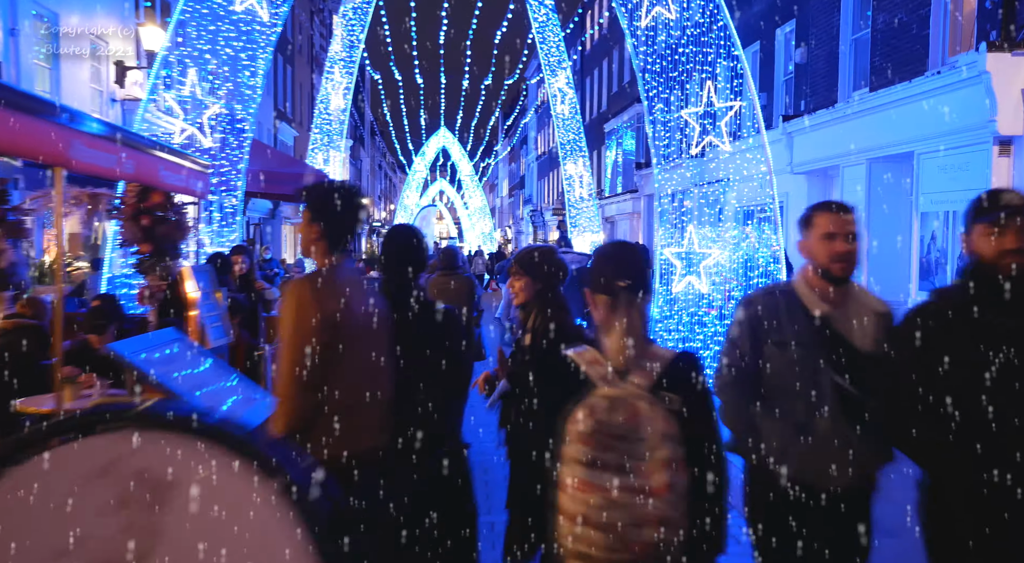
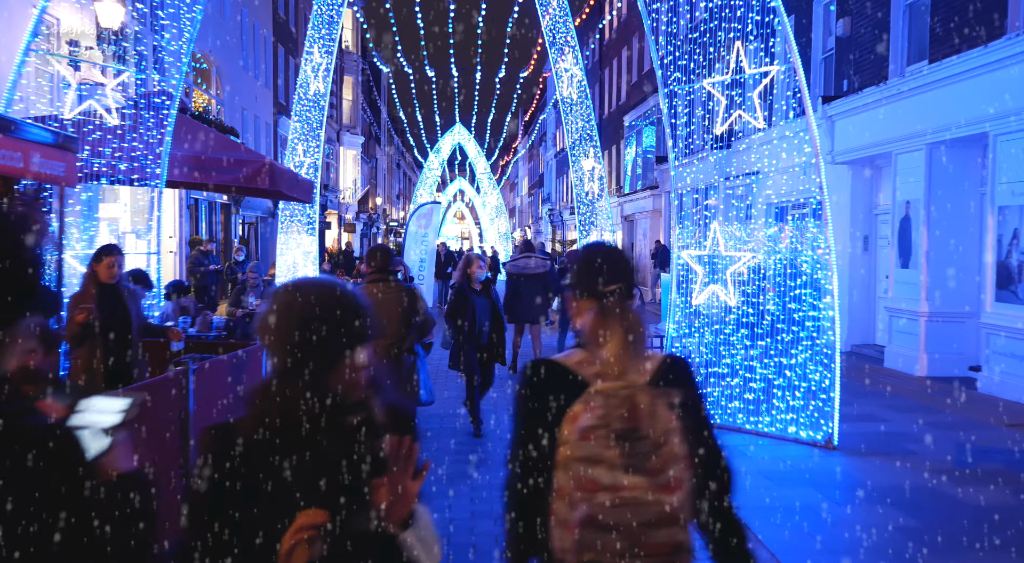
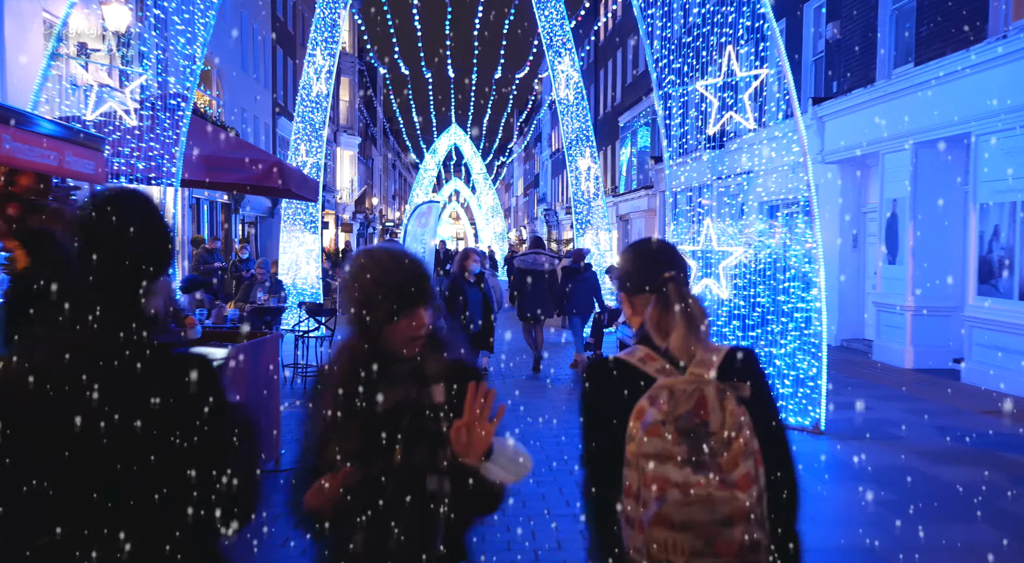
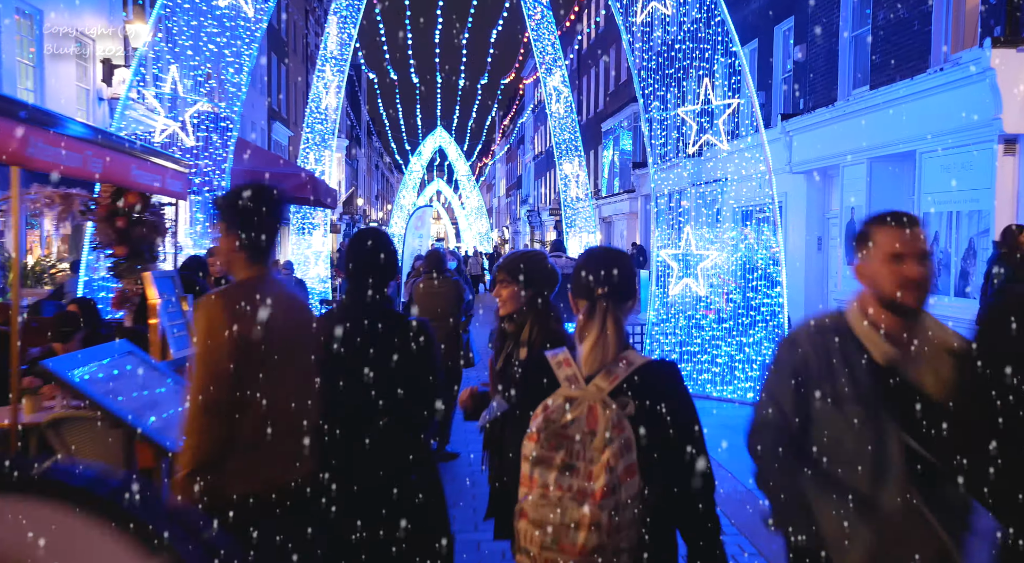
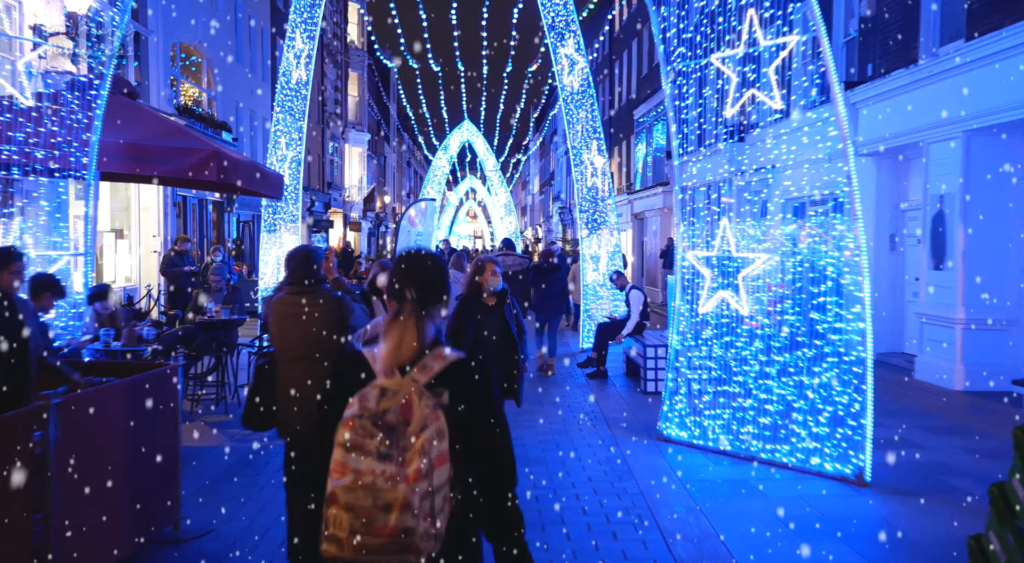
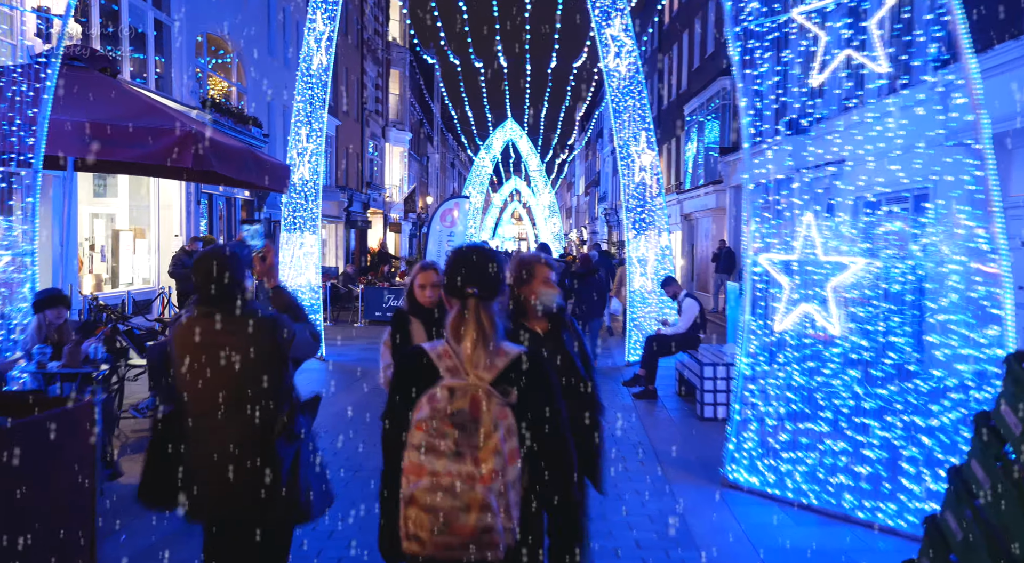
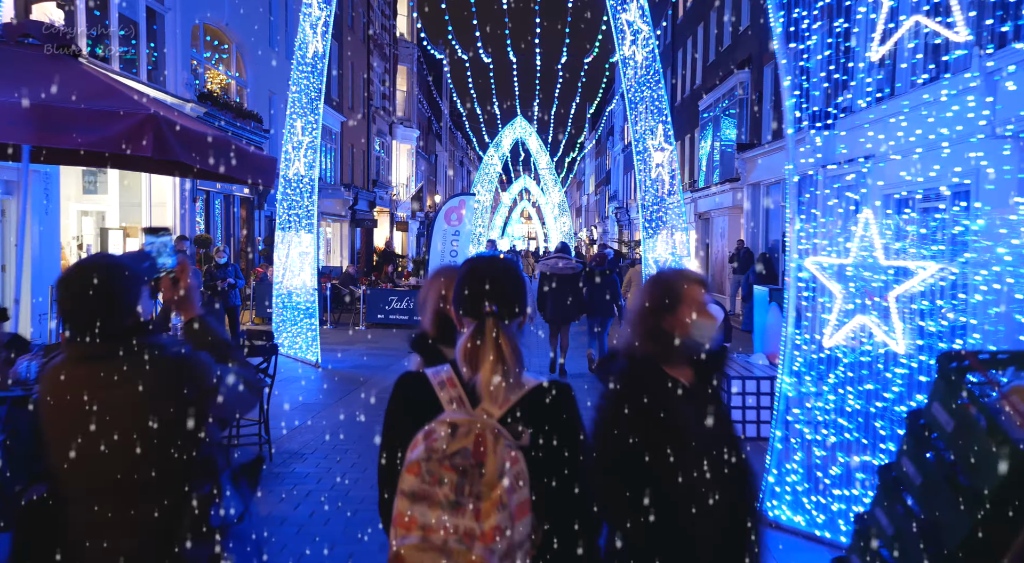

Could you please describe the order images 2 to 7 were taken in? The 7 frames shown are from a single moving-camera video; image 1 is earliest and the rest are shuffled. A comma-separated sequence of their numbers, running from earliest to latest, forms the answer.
4, 3, 2, 5, 6, 7
